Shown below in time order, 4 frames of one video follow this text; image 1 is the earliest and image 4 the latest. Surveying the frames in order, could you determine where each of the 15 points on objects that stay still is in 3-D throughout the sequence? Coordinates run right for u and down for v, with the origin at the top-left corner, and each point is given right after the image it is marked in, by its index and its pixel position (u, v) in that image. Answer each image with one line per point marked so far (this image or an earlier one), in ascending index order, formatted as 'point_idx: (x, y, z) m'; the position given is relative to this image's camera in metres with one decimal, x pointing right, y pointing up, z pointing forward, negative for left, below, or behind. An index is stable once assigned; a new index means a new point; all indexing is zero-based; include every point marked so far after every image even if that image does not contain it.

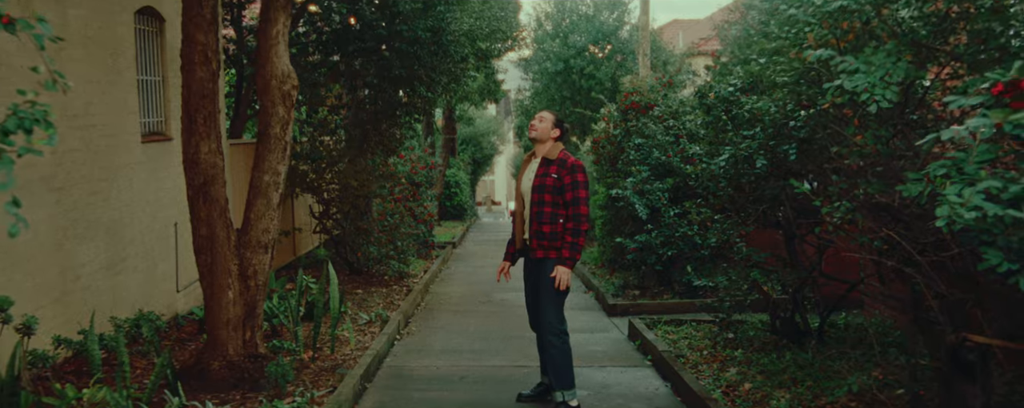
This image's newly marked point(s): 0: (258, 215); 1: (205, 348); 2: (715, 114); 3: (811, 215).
0: (-2.0, -0.1, +5.8) m
1: (-2.4, -1.1, +5.5) m
2: (+1.9, +0.8, +6.5) m
3: (+2.2, -0.1, +5.9) m
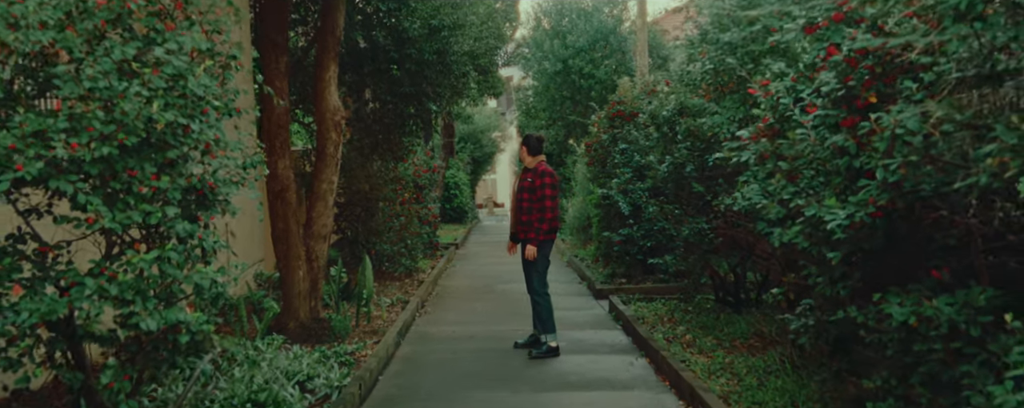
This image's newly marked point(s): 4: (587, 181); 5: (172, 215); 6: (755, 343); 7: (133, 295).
0: (-2.1, -0.1, +8.0) m
1: (-2.4, -1.1, +7.7) m
2: (+1.8, +0.9, +8.7) m
3: (+2.1, -0.1, +8.1) m
4: (+1.8, +0.5, +17.1) m
5: (-1.3, 0.0, +3.0) m
6: (+2.5, -1.4, +7.7) m
7: (-1.5, -0.4, +2.9) m
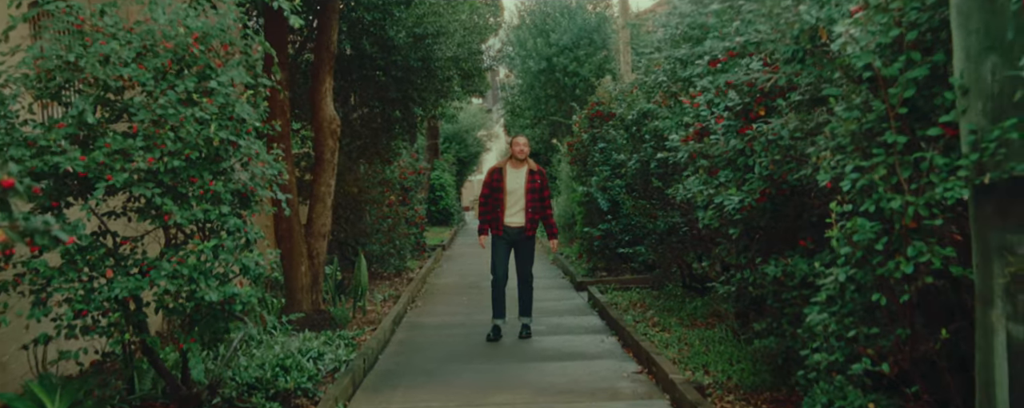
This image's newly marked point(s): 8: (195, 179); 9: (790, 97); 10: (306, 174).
0: (-2.3, -0.1, +8.9) m
1: (-2.6, -1.2, +8.5) m
2: (+1.6, +0.9, +9.6) m
3: (+1.9, 0.0, +9.1) m
4: (+1.4, +0.6, +18.0) m
5: (-1.5, 0.0, +3.8) m
6: (+2.3, -1.3, +8.6) m
7: (-1.6, -0.4, +3.7) m
8: (-1.6, +0.1, +3.8) m
9: (+1.4, +0.5, +3.7) m
10: (-3.0, +0.4, +10.7) m
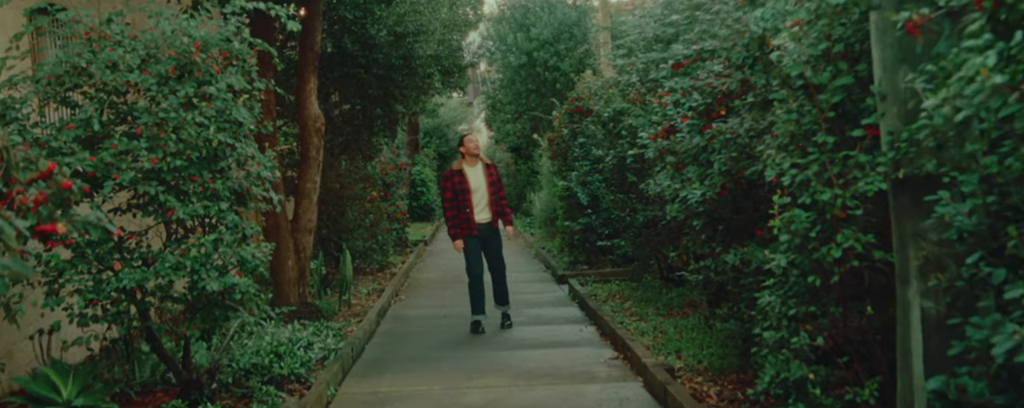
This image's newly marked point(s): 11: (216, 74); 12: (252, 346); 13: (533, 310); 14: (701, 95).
0: (-2.5, -0.1, +9.1) m
1: (-2.8, -1.1, +8.8) m
2: (+1.3, +1.0, +9.9) m
3: (+1.7, +0.1, +9.4) m
4: (+1.0, +0.7, +18.3) m
5: (-1.6, 0.0, +4.1) m
6: (+2.1, -1.3, +9.0) m
7: (-1.7, -0.3, +4.0) m
8: (-1.7, +0.1, +4.0) m
9: (+1.3, +0.6, +4.0) m
10: (-3.2, +0.5, +10.9) m
11: (-1.7, +0.7, +4.2) m
12: (-1.9, -1.0, +5.3) m
13: (+0.3, -1.5, +10.9) m
14: (+1.1, +0.6, +4.3) m
